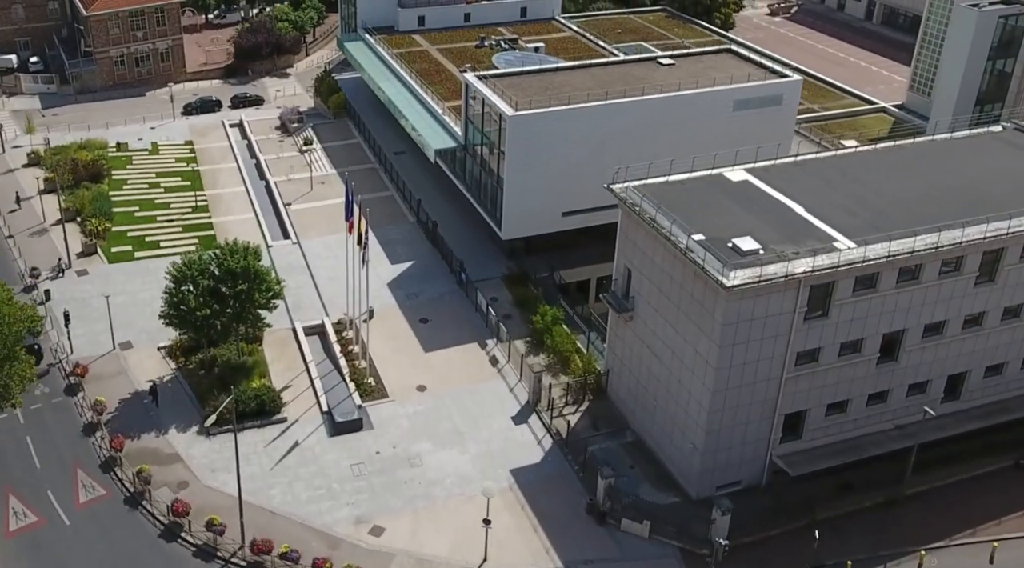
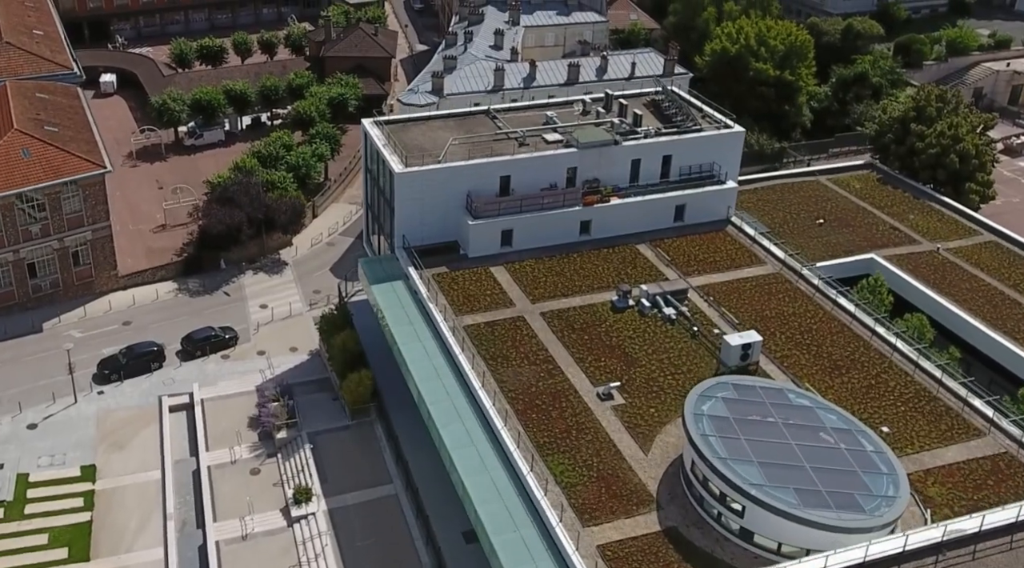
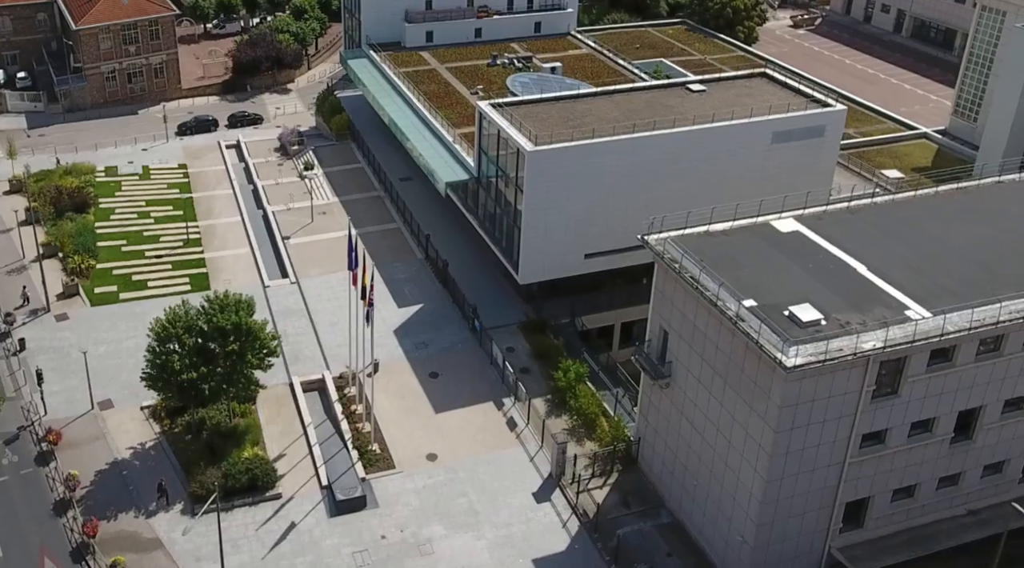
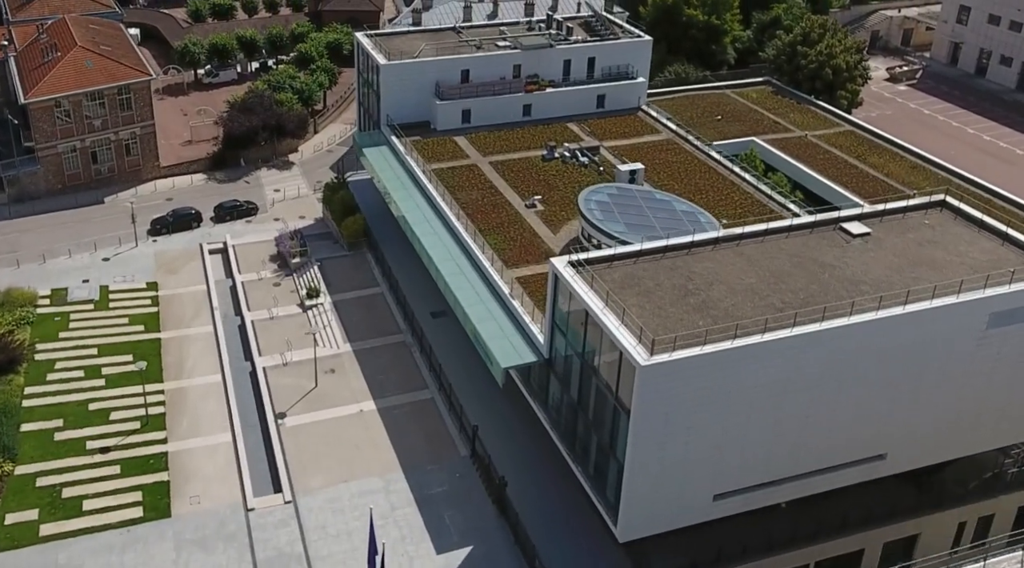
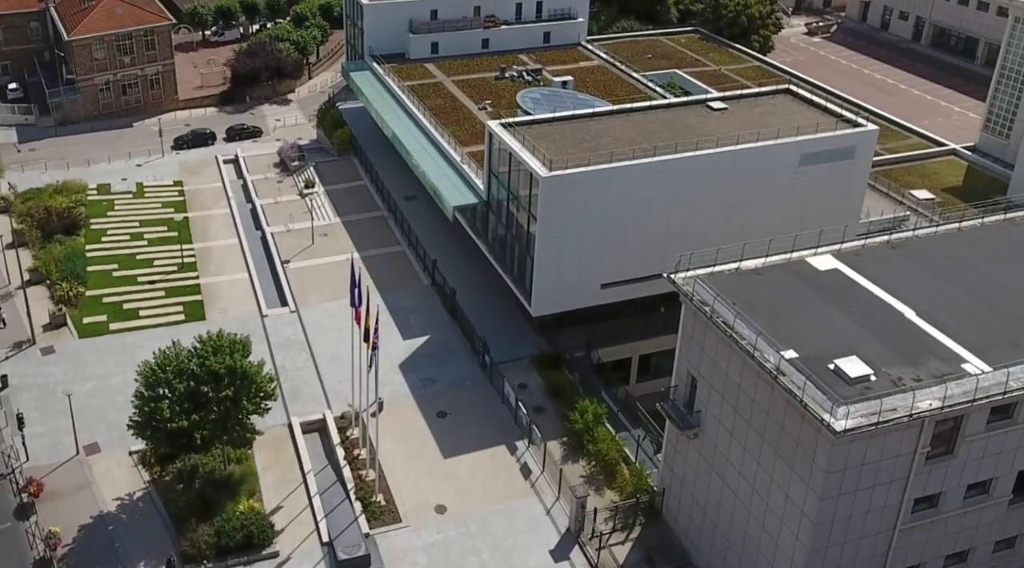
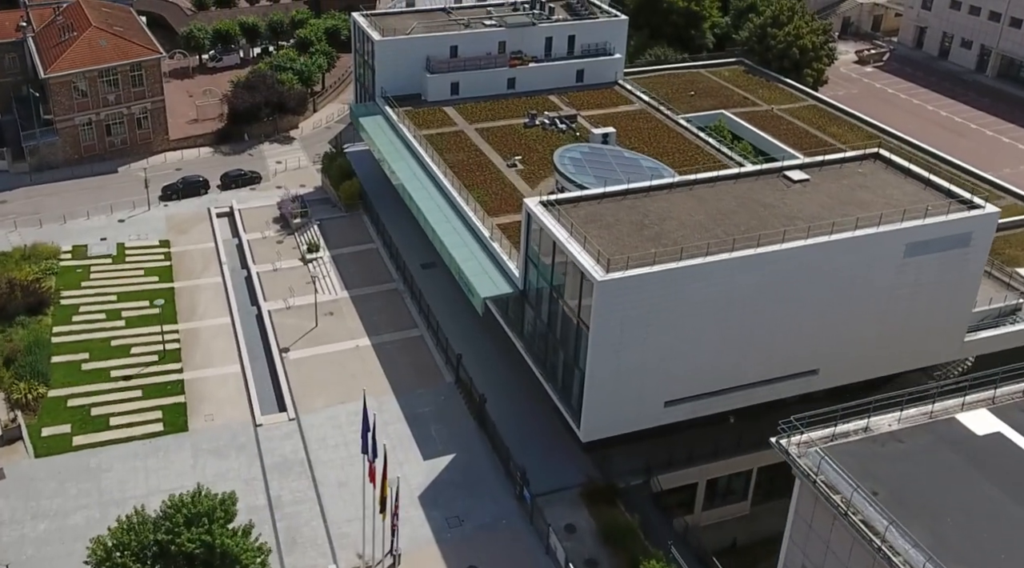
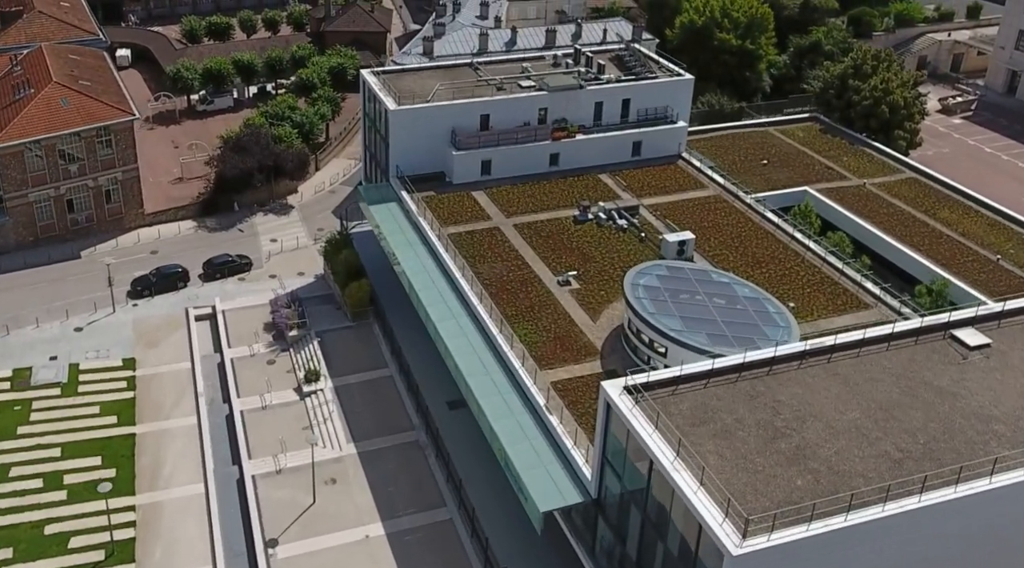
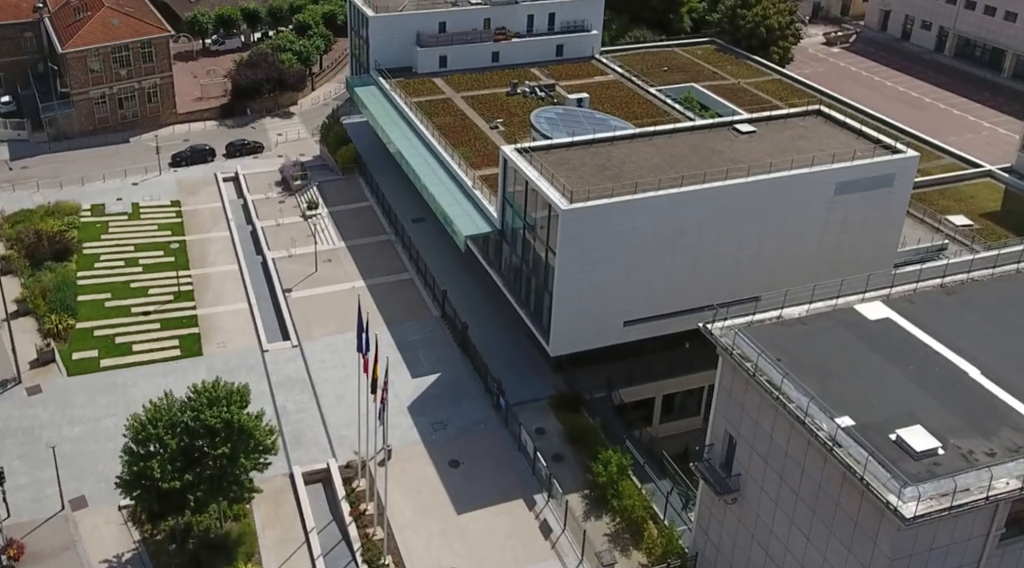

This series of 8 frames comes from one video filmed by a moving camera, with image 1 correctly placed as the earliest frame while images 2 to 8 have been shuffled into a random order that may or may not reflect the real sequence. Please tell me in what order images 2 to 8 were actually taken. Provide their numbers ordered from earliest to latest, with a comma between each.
3, 5, 8, 6, 4, 7, 2
